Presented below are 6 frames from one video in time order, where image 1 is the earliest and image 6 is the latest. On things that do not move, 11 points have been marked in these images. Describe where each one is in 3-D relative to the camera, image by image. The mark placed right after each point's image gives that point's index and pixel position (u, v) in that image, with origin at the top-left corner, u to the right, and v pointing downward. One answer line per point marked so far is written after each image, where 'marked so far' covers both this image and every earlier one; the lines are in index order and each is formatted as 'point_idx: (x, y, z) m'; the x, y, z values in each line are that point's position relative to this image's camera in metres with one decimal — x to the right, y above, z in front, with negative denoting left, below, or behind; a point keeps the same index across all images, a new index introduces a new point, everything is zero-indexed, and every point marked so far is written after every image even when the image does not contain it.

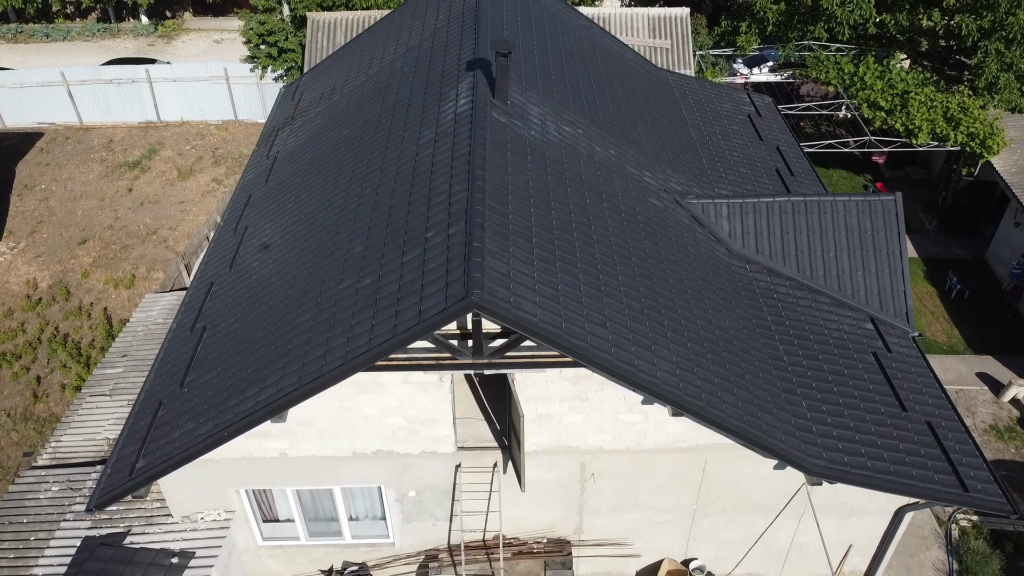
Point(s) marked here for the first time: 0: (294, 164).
0: (-2.5, +1.4, +14.6) m
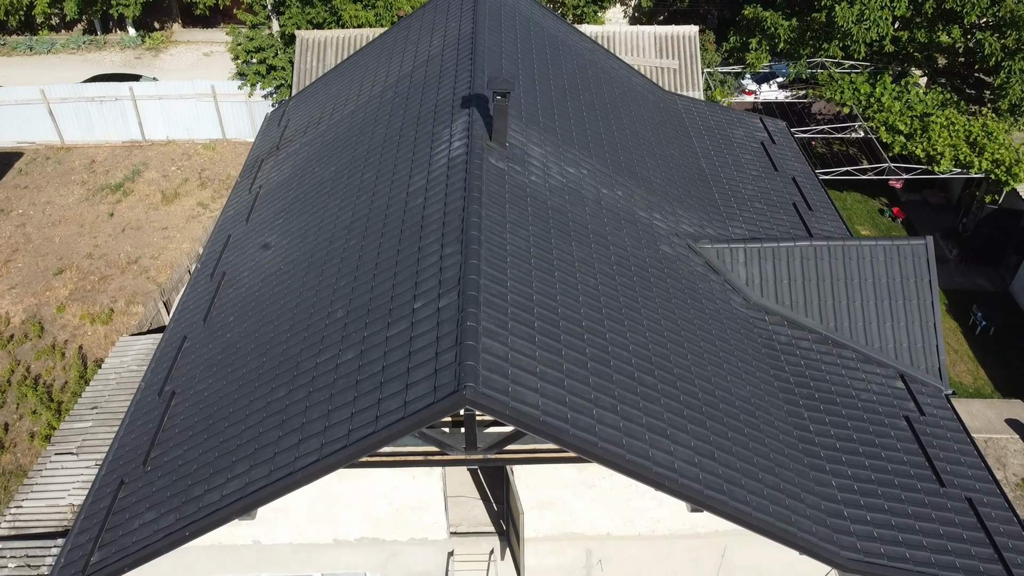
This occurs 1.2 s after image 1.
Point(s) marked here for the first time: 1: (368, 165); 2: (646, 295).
0: (-2.5, +0.9, +13.5) m
1: (-1.4, +1.2, +12.1) m
2: (+1.1, -0.1, +10.2) m
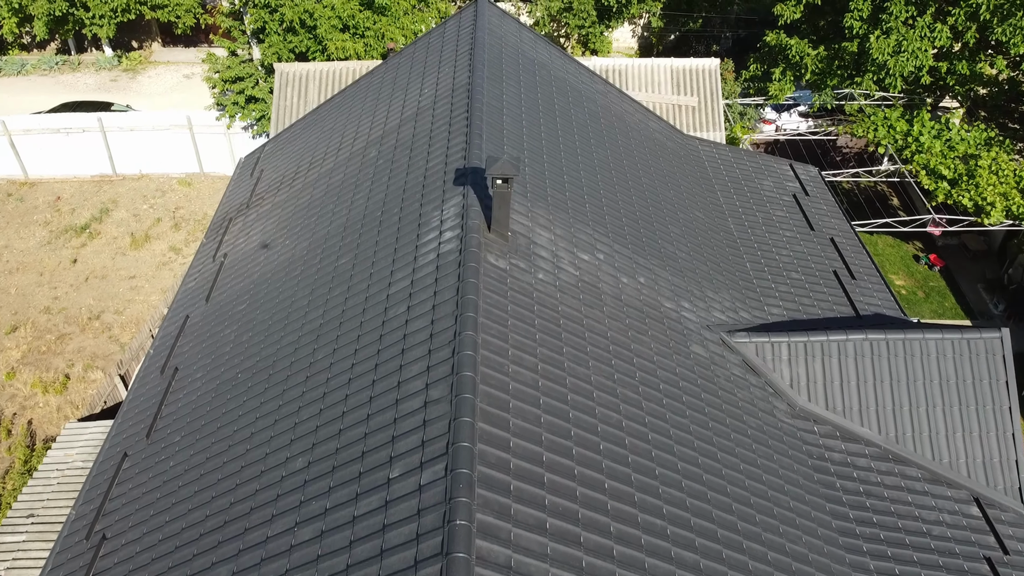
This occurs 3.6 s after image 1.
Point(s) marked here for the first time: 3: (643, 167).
0: (-2.5, +0.1, +11.7) m
1: (-1.3, +0.3, +10.3) m
2: (+1.1, -0.9, +8.4) m
3: (+1.3, +1.3, +13.2) m
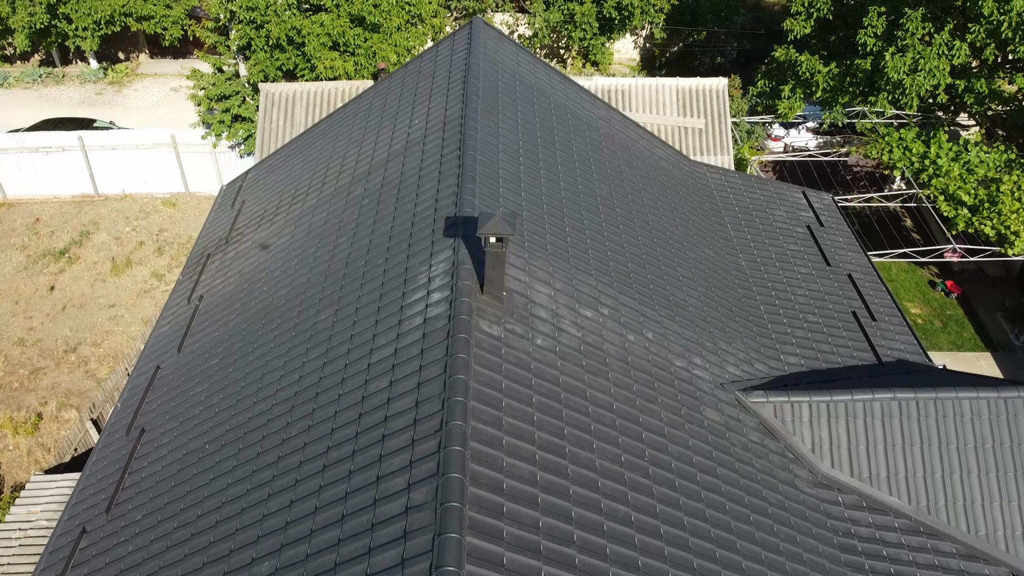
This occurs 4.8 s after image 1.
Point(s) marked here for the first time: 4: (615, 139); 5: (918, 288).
0: (-2.5, -0.3, +10.8) m
1: (-1.4, -0.1, +9.4) m
2: (+1.1, -1.3, +7.5) m
3: (+1.3, +0.8, +12.3) m
4: (+1.1, +1.6, +13.3) m
5: (+6.1, 0.0, +19.2) m
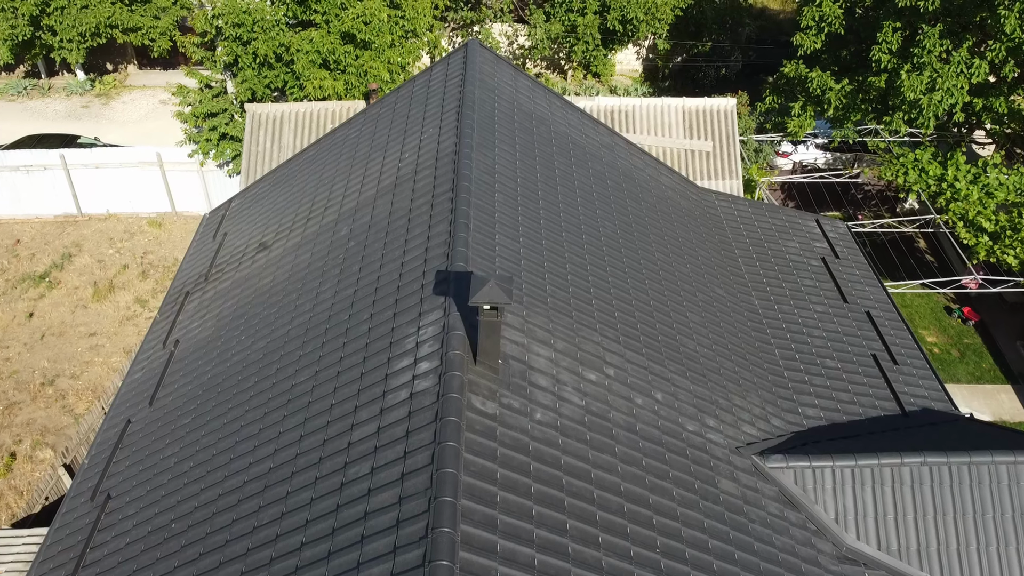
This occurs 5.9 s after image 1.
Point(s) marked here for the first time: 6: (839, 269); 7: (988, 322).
0: (-2.5, -0.7, +10.0) m
1: (-1.4, -0.5, +8.6) m
2: (+1.0, -1.7, +6.7) m
3: (+1.3, +0.5, +11.5) m
4: (+1.1, +1.2, +12.5) m
5: (+6.1, -0.4, +18.5) m
6: (+3.5, +0.2, +13.6) m
7: (+6.8, -0.5, +18.2) m
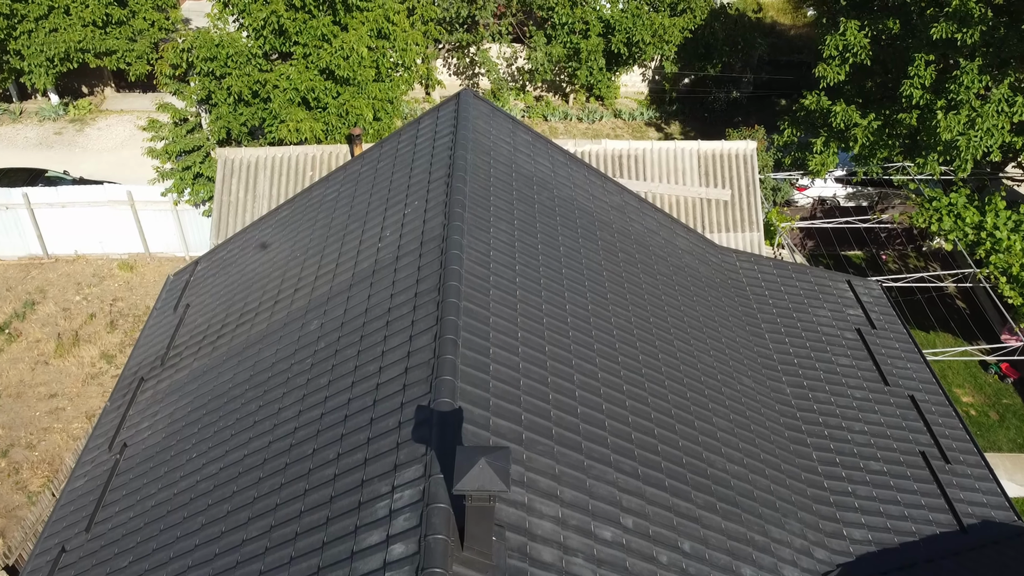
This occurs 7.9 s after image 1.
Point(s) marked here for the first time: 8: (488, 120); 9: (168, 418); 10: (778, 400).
0: (-2.5, -1.4, +8.6) m
1: (-1.4, -1.2, +7.1) m
2: (+1.0, -2.4, +5.3) m
3: (+1.3, -0.3, +10.0) m
4: (+1.0, +0.5, +11.1) m
5: (+6.1, -1.1, +17.0) m
6: (+3.5, -0.5, +12.1) m
7: (+6.8, -1.2, +16.8) m
8: (-0.2, +1.4, +10.9) m
9: (-2.6, -1.0, +9.5) m
10: (+2.1, -0.9, +10.3) m
